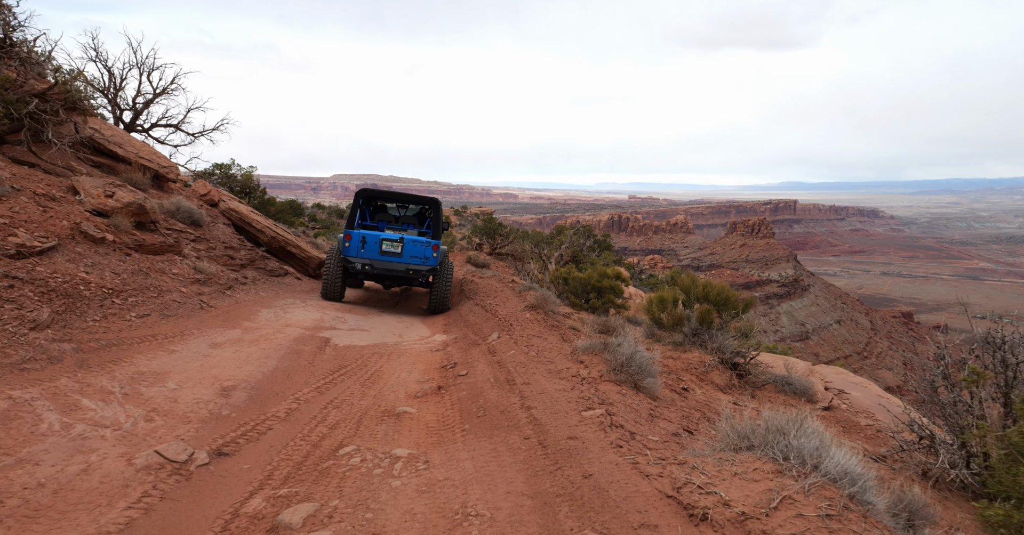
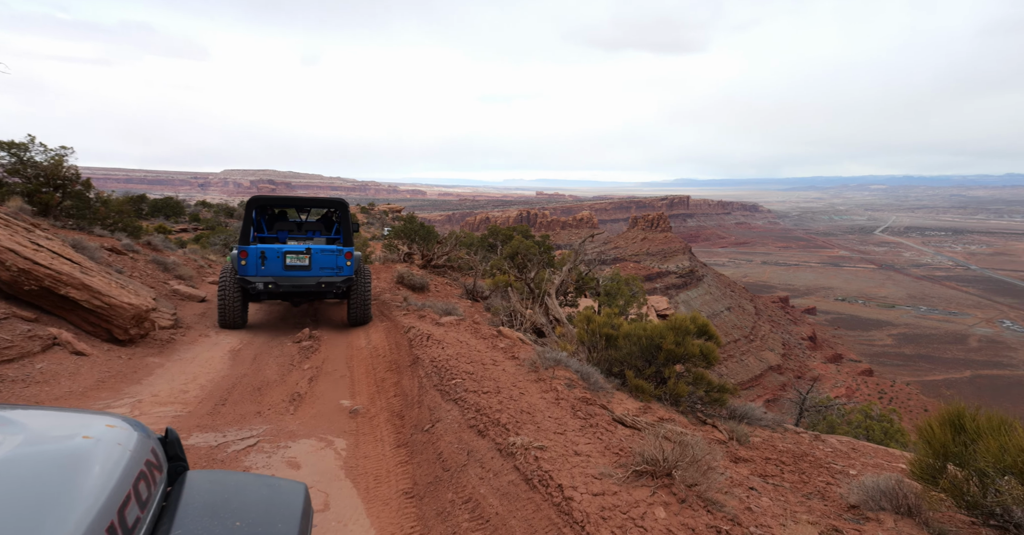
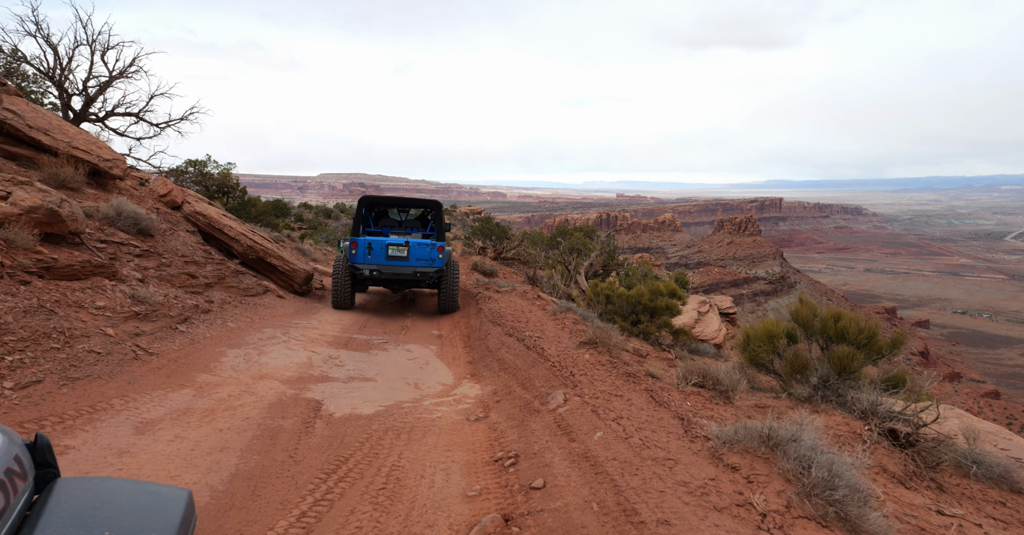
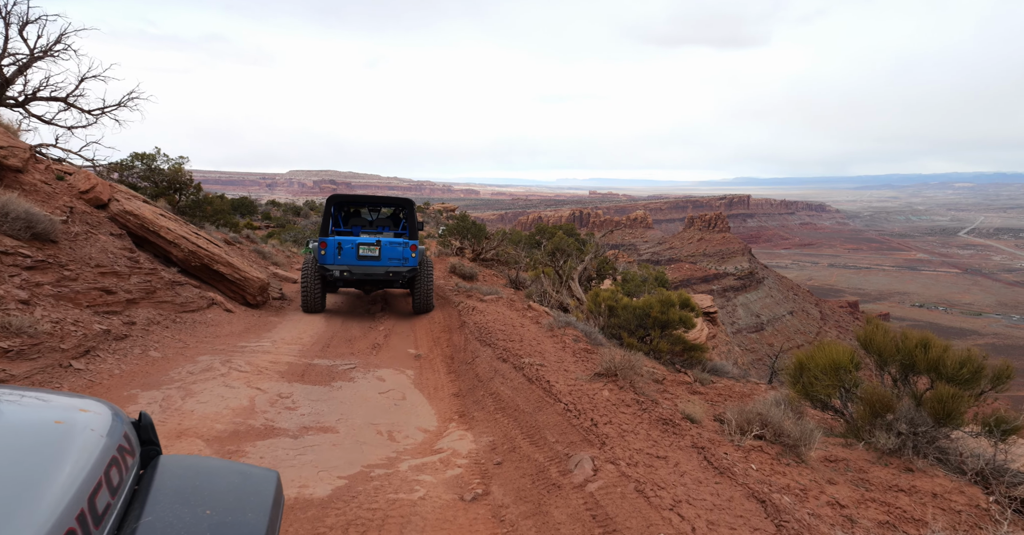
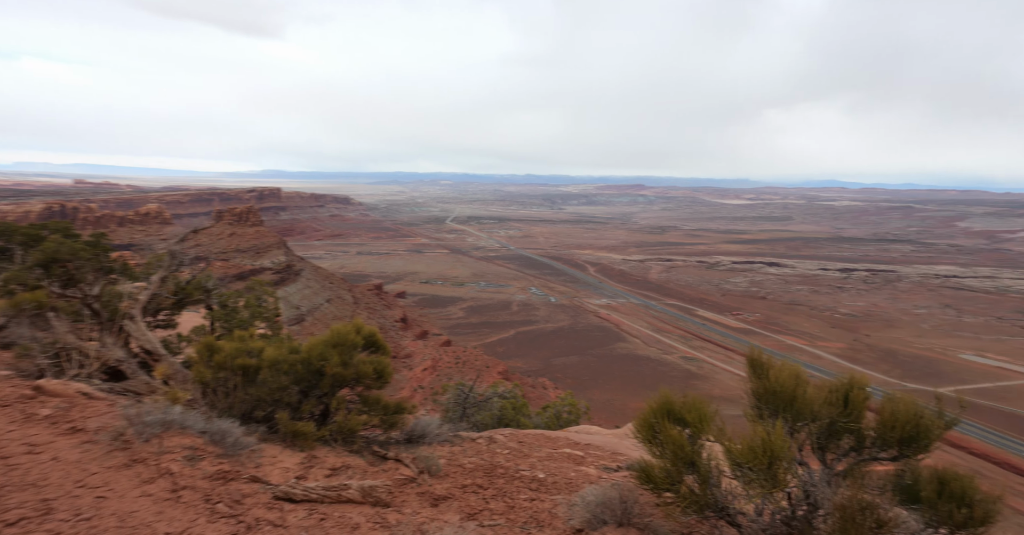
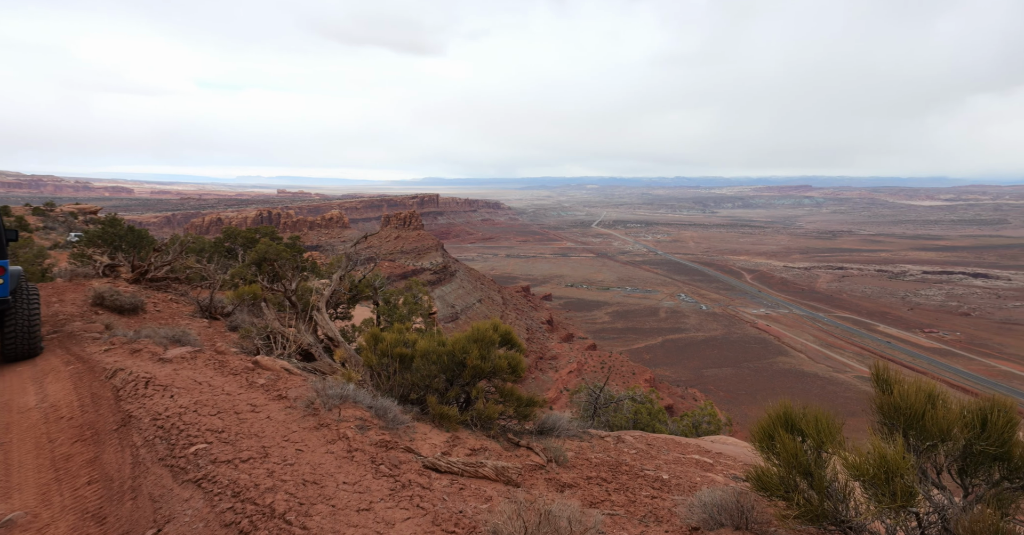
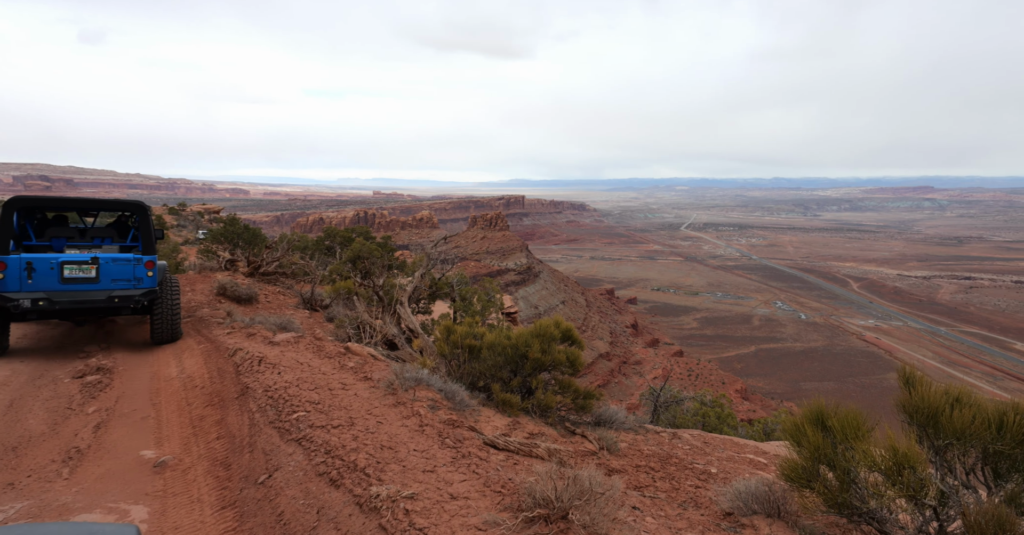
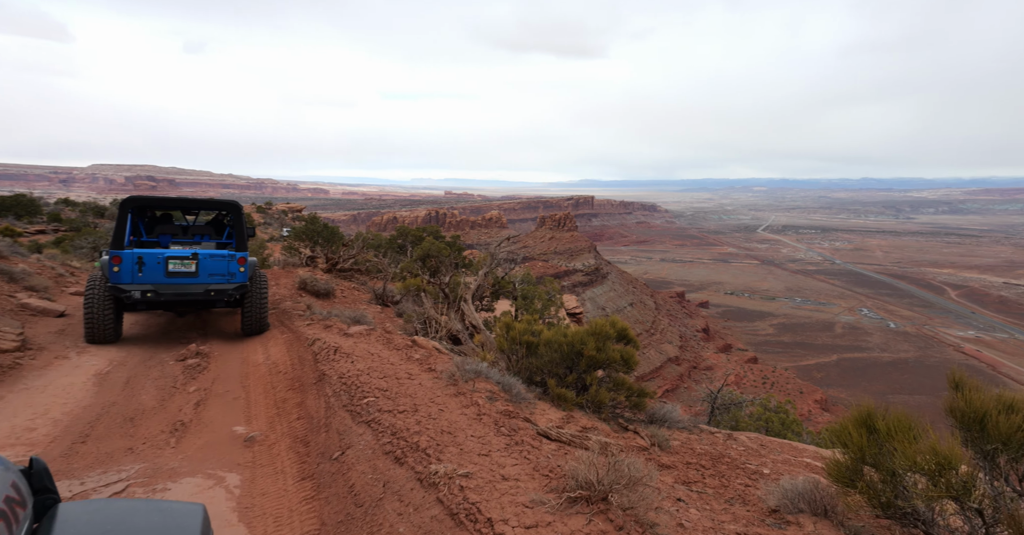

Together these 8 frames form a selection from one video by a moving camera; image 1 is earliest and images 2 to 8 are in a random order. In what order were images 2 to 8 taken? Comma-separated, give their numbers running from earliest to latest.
3, 4, 2, 8, 7, 6, 5
